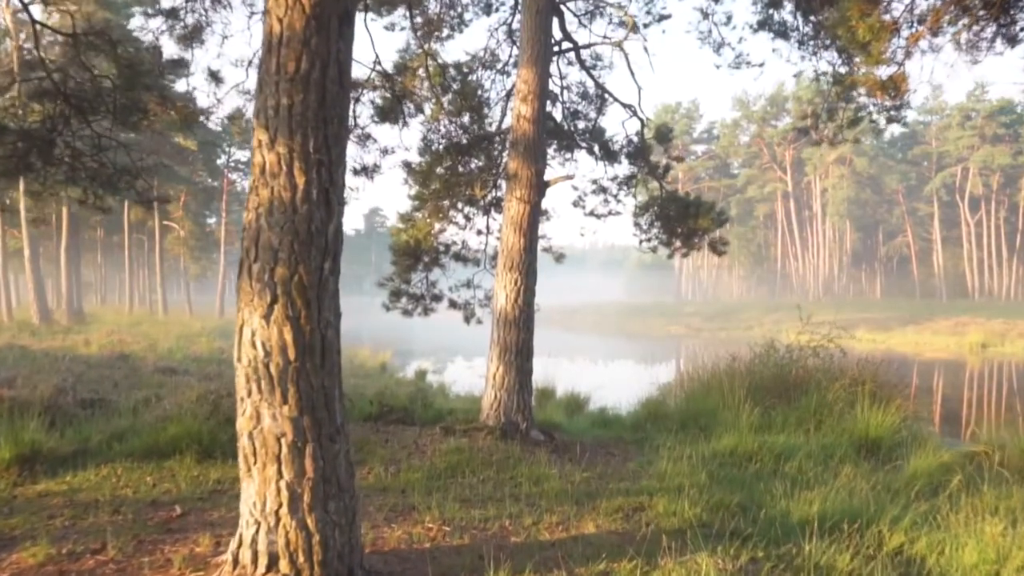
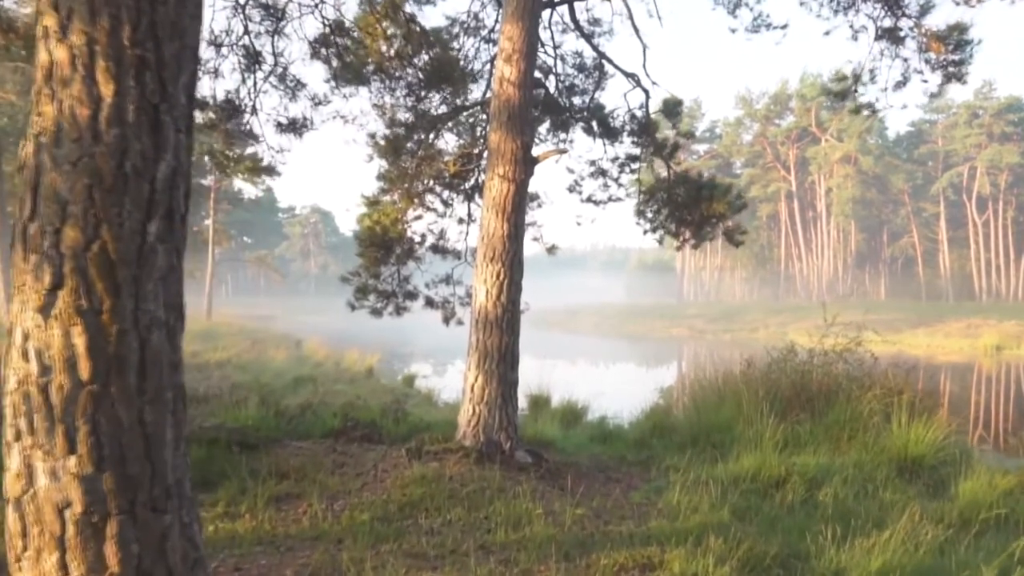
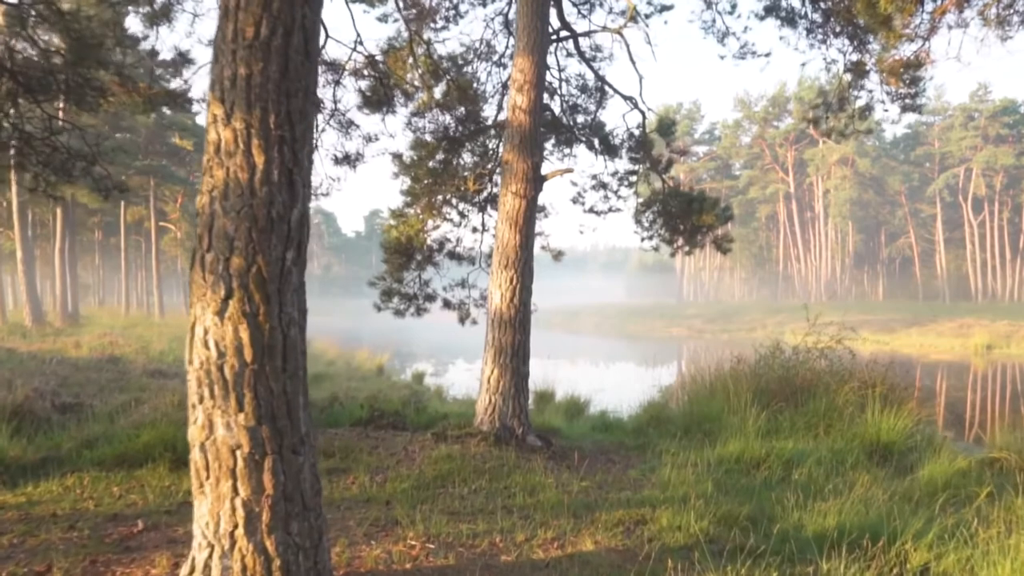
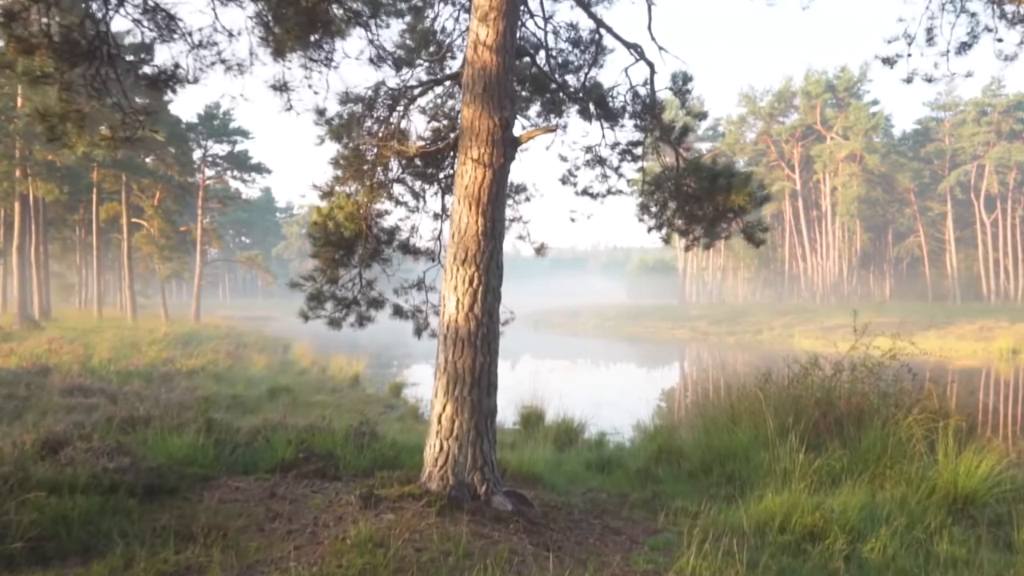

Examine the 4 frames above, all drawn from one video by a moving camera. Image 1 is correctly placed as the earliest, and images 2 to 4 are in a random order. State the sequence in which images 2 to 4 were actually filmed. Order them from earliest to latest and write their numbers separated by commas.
3, 2, 4
